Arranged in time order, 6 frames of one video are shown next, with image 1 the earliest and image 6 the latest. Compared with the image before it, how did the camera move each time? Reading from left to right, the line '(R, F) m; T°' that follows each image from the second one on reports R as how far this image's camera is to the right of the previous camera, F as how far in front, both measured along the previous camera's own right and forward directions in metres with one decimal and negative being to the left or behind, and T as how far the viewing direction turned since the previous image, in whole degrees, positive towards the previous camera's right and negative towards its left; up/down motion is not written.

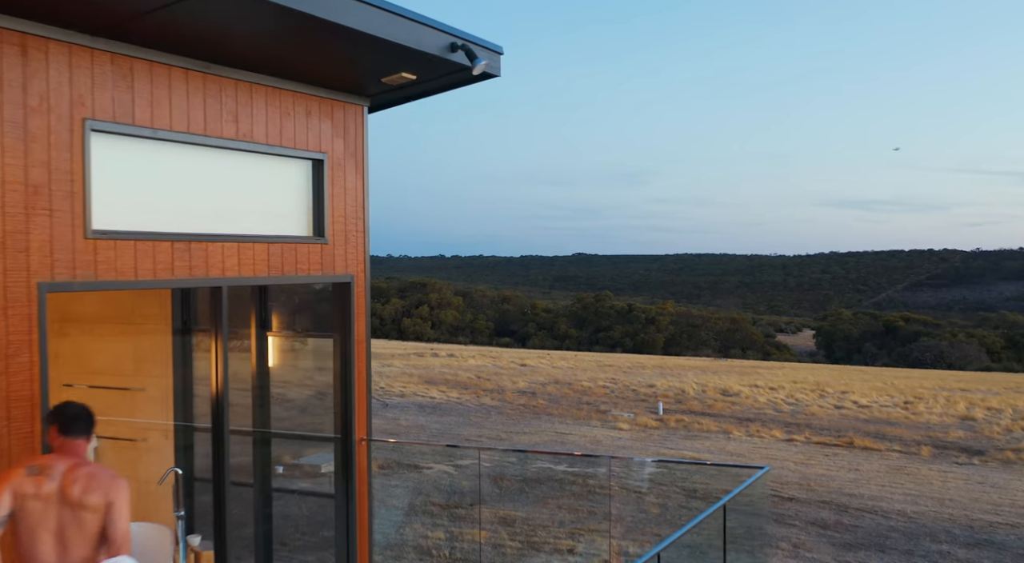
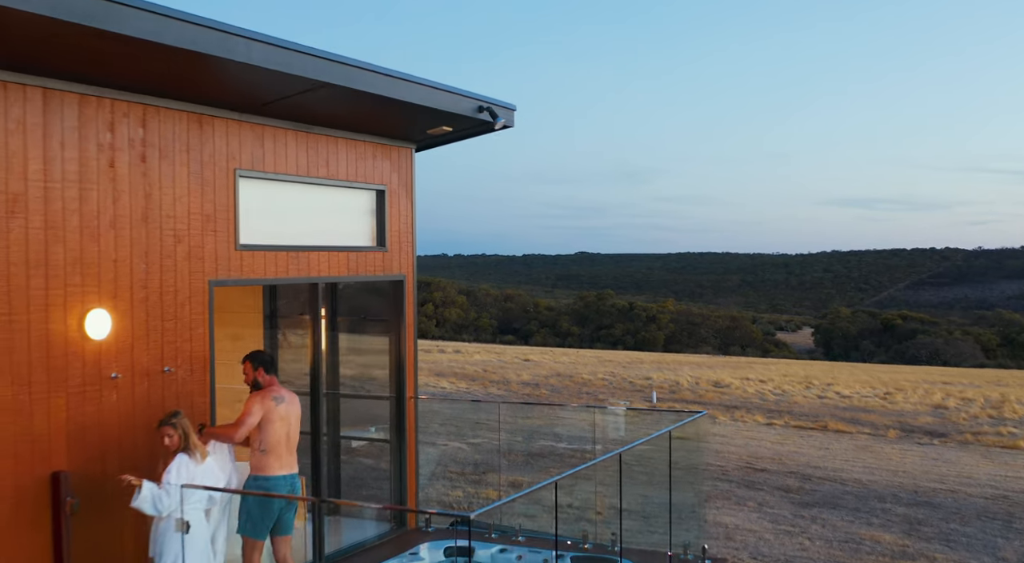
(-0.1, -1.7) m; 0°
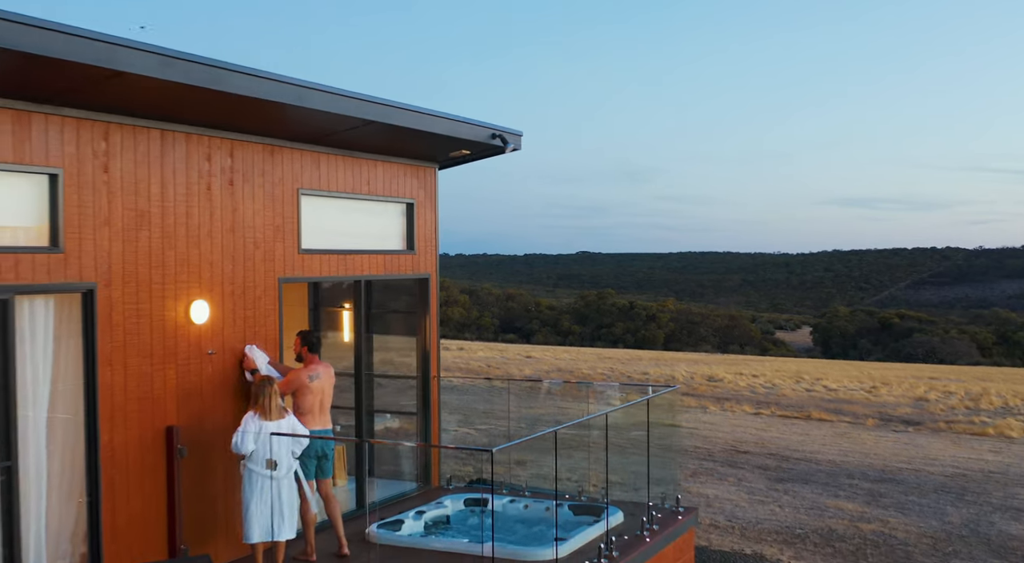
(-0.1, -1.3) m; 0°
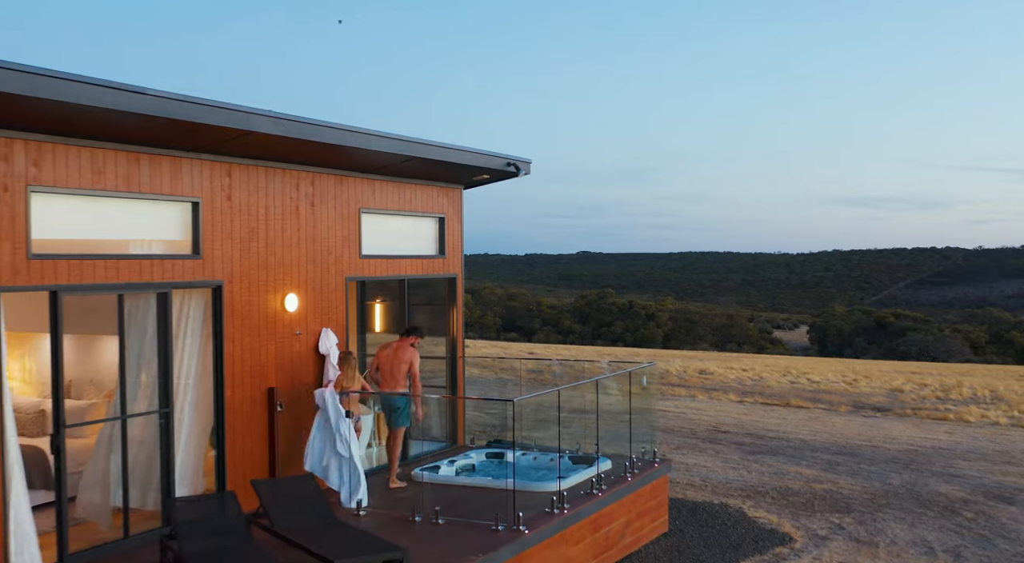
(-0.1, -2.0) m; 0°
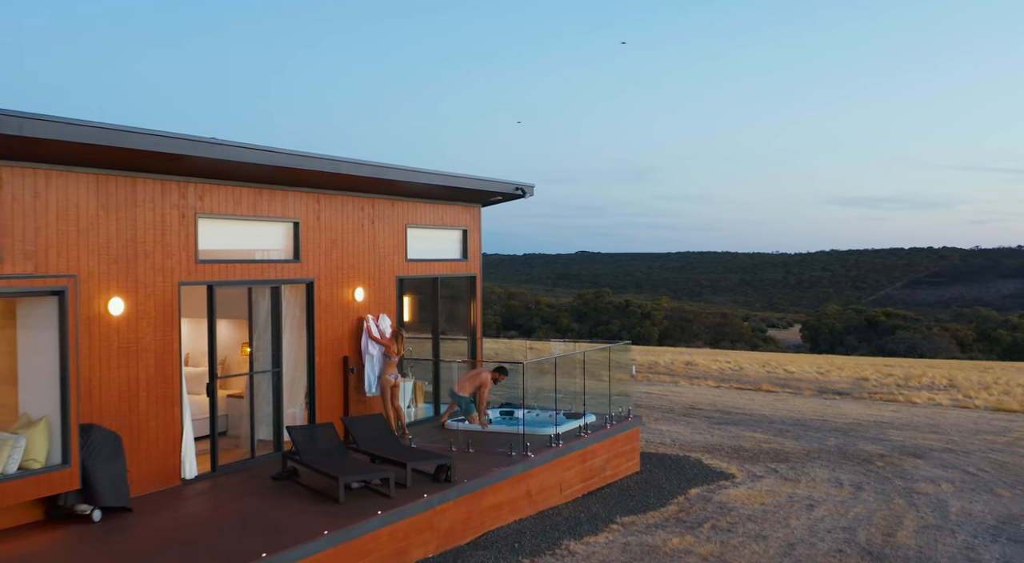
(-0.1, -2.8) m; 0°
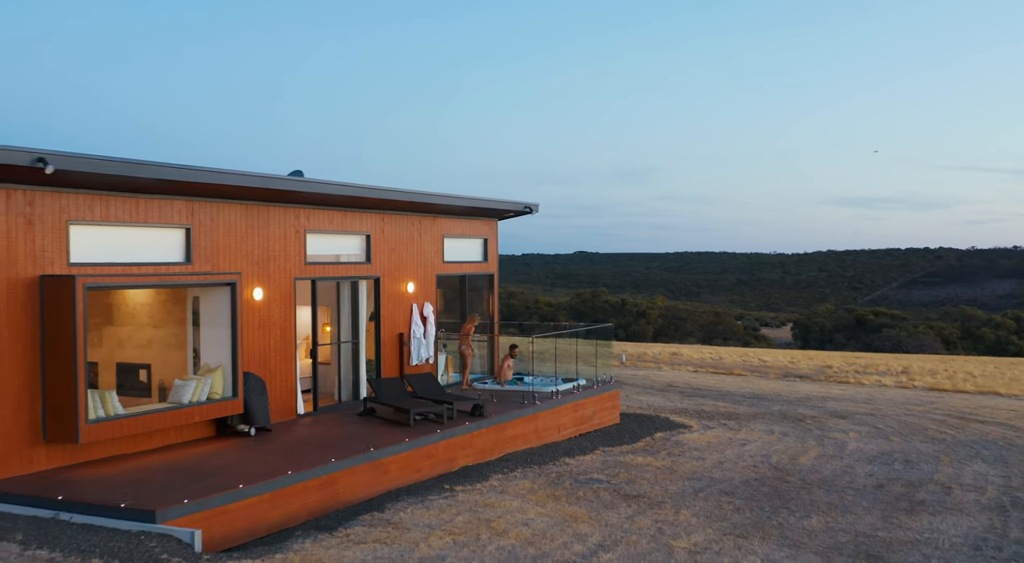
(-0.2, -3.8) m; 0°
